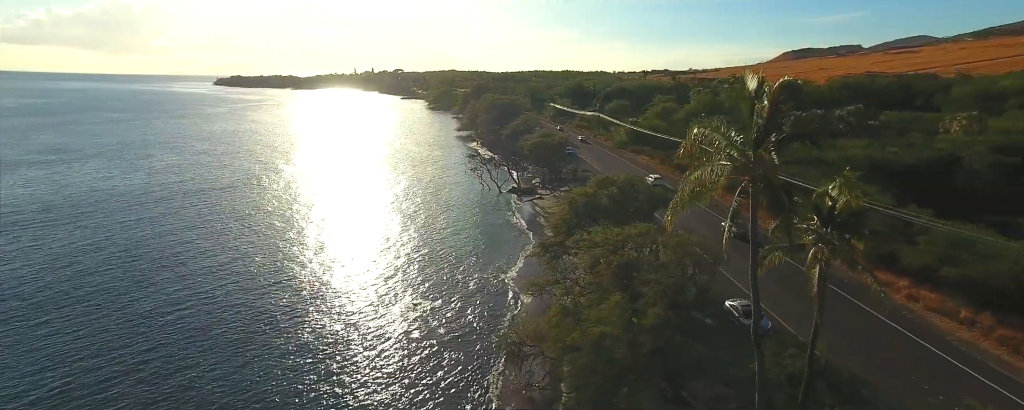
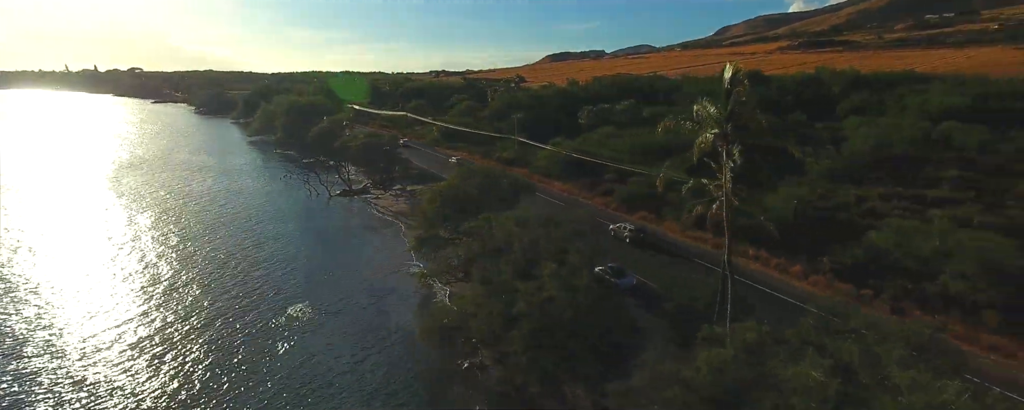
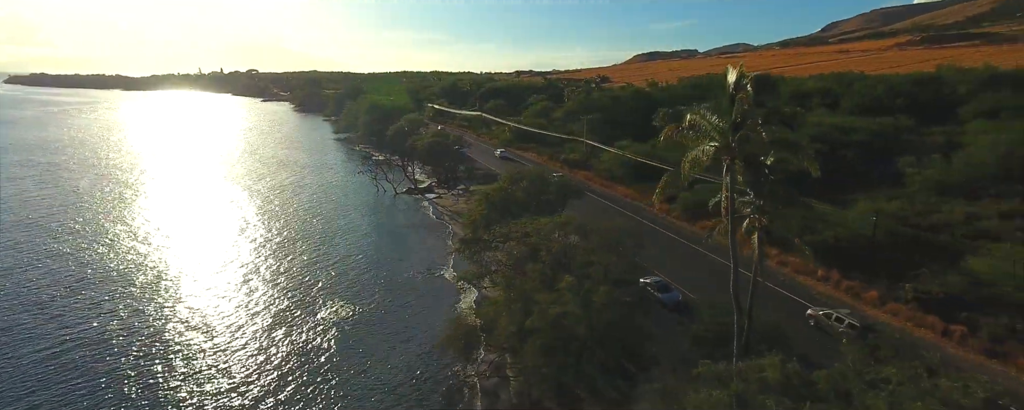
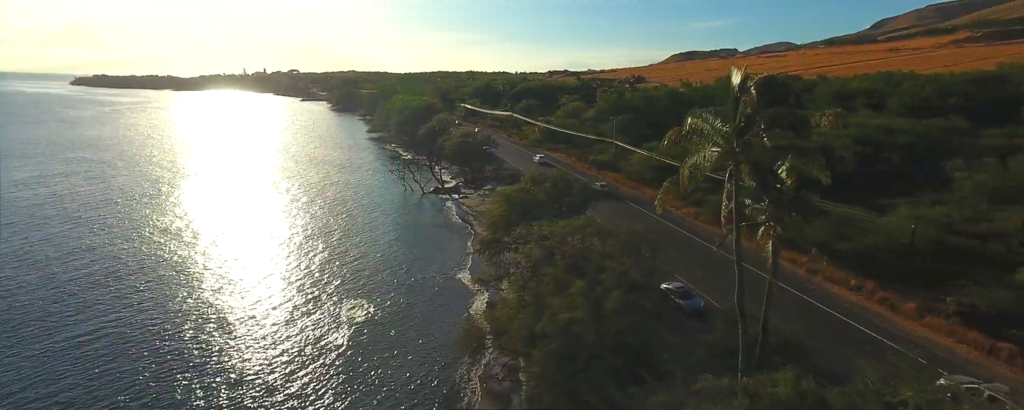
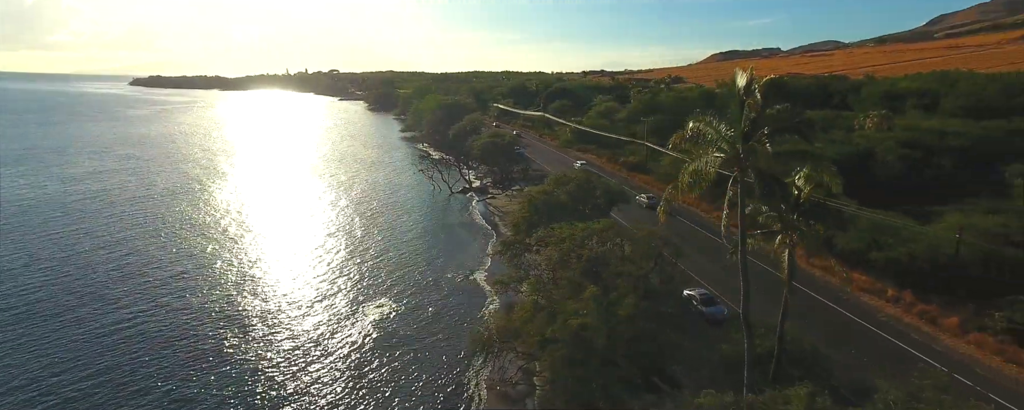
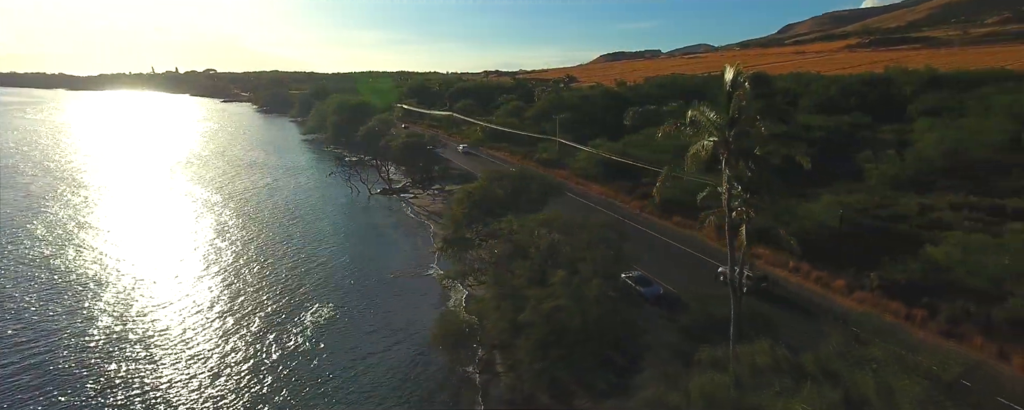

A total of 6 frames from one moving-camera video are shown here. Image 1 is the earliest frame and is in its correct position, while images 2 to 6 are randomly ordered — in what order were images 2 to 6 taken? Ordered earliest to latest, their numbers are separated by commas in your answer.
5, 4, 3, 6, 2
